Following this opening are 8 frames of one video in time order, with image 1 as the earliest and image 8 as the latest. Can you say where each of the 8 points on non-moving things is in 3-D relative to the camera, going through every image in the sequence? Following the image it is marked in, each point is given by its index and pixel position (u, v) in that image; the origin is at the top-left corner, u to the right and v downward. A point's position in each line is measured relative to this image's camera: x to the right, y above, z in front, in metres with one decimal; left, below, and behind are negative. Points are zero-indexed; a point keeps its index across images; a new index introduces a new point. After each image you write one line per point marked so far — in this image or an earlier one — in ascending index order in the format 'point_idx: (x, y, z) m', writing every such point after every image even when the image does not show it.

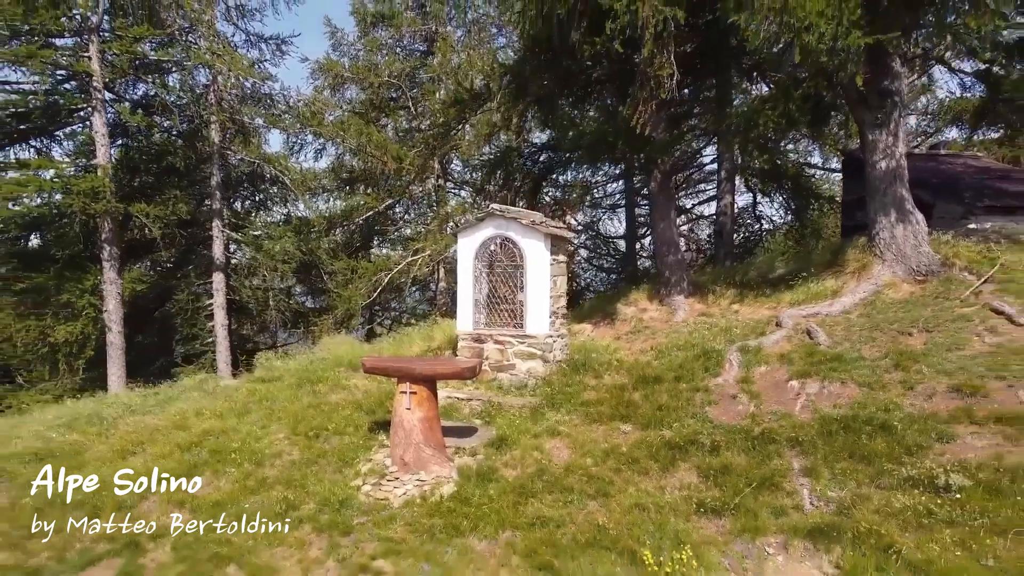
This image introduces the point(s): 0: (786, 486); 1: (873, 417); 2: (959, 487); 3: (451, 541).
0: (+2.0, -1.4, +5.9) m
1: (+2.9, -1.1, +6.6) m
2: (+3.0, -1.4, +5.5) m
3: (-0.4, -1.8, +5.7) m
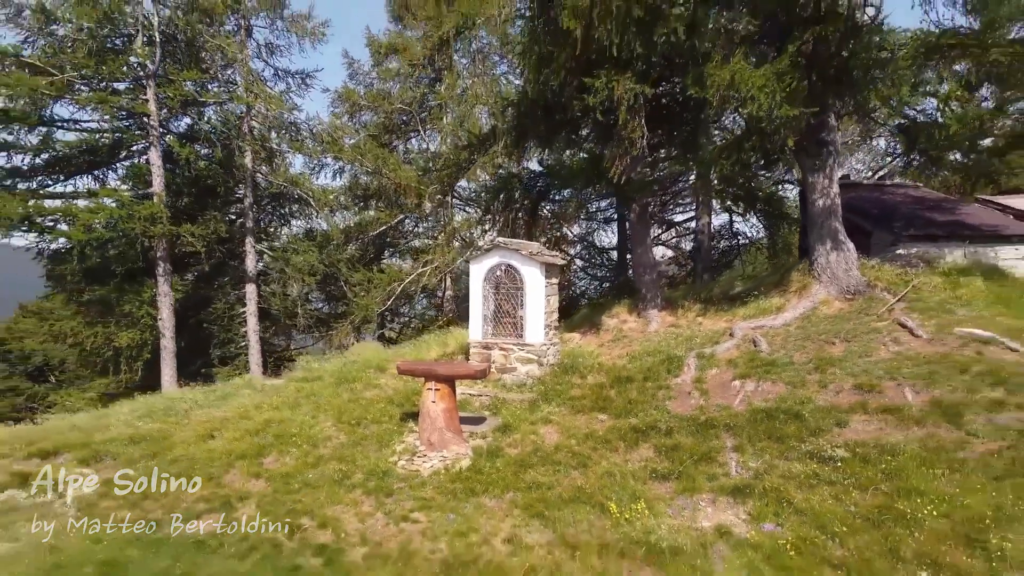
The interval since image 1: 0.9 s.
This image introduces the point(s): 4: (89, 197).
0: (+2.0, -1.7, +7.8) m
1: (+2.9, -1.3, +8.5) m
2: (+3.0, -1.6, +7.4) m
3: (-0.4, -2.0, +7.6) m
4: (-7.4, +1.4, +14.2) m
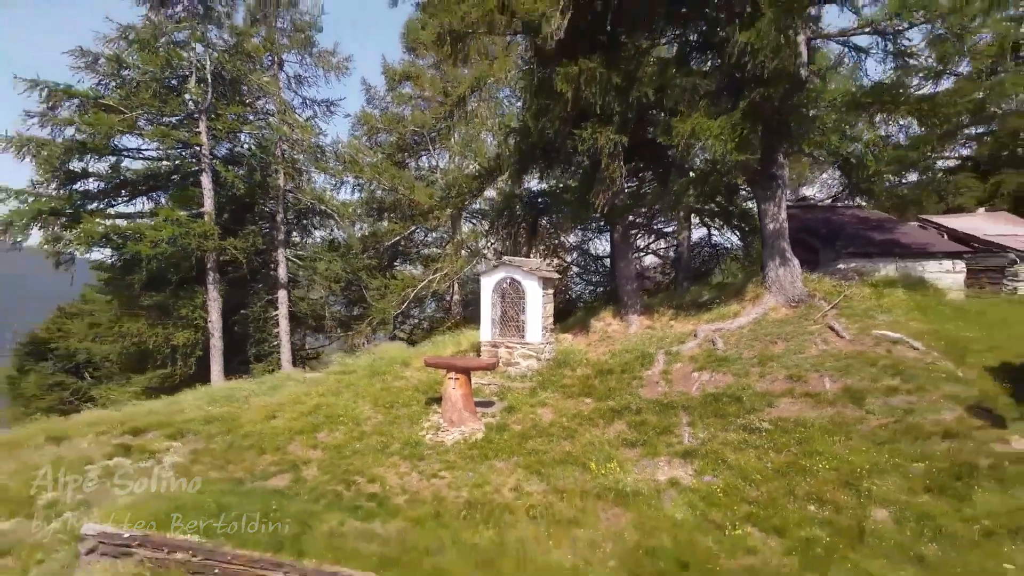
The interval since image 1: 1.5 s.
0: (+2.1, -1.8, +10.0) m
1: (+3.0, -1.4, +10.8) m
2: (+3.1, -1.7, +9.7) m
3: (-0.3, -2.2, +9.9) m
4: (-7.3, +1.3, +16.5) m
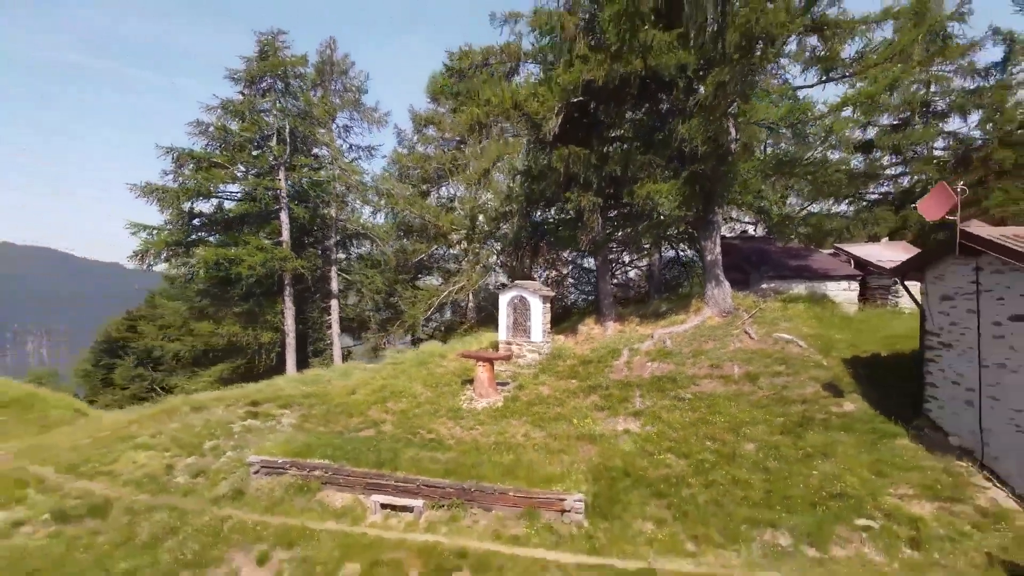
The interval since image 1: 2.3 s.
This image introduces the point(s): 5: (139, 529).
0: (+2.3, -2.1, +15.0) m
1: (+3.2, -1.7, +15.7) m
2: (+3.3, -2.1, +14.7) m
3: (-0.1, -2.5, +14.9) m
4: (-7.1, +1.0, +21.5) m
5: (-5.7, -3.7, +12.4) m
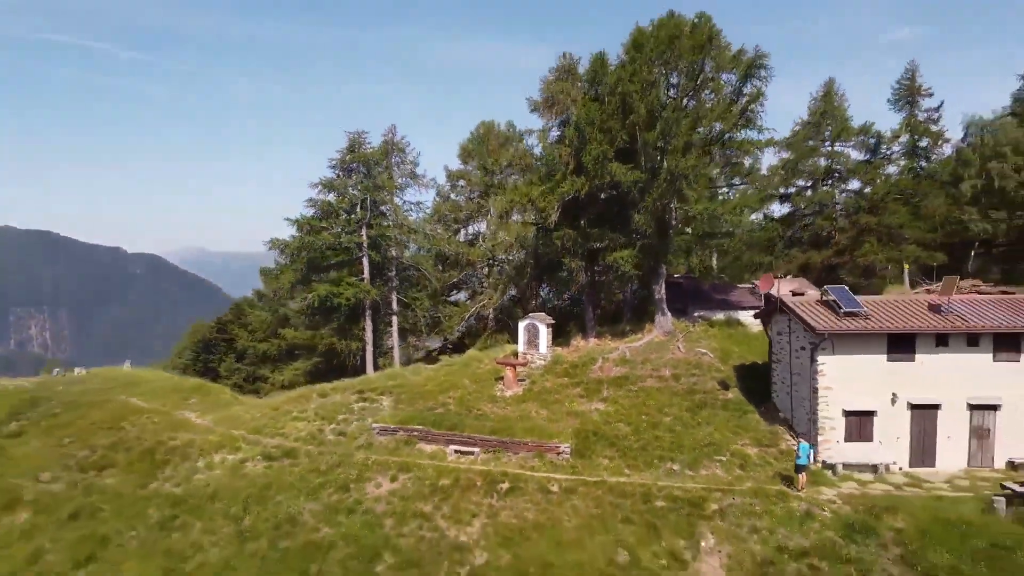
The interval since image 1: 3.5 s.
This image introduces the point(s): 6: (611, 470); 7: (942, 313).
0: (+2.7, -3.1, +24.3) m
1: (+3.7, -2.8, +25.0) m
2: (+3.7, -3.1, +23.9) m
3: (+0.3, -3.5, +24.1) m
4: (-6.6, +0.1, +30.7) m
5: (-5.2, -4.7, +21.7) m
6: (+2.5, -4.5, +20.0) m
7: (+10.5, -0.6, +19.6) m
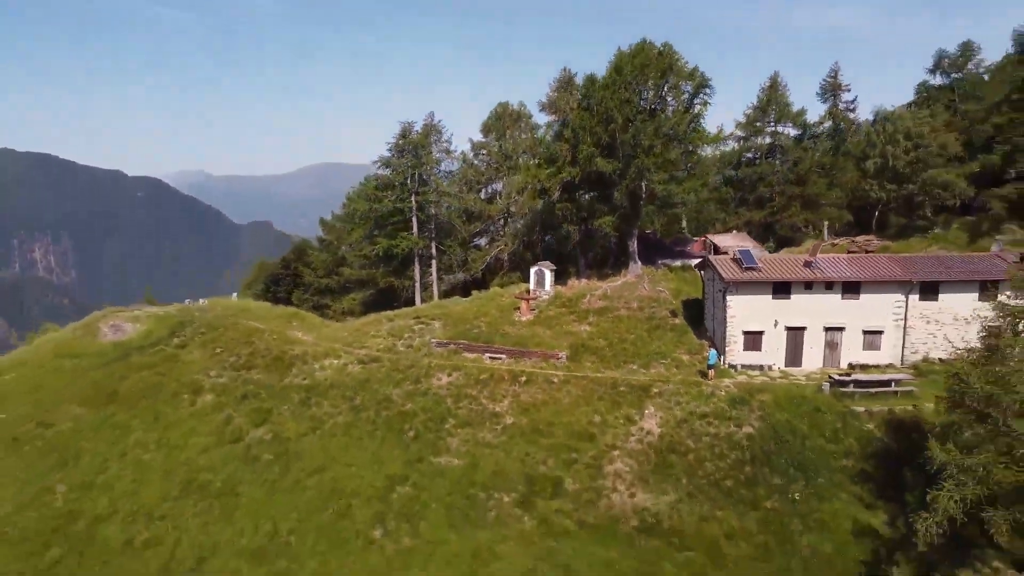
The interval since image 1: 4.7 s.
0: (+3.3, -1.3, +34.8) m
1: (+4.3, -0.9, +35.4) m
2: (+4.3, -1.3, +34.4) m
3: (+0.9, -1.7, +34.6) m
4: (-6.0, +2.6, +40.8) m
5: (-4.6, -3.1, +32.4) m
6: (+3.1, -3.1, +30.6) m
7: (+11.1, +0.8, +29.8) m
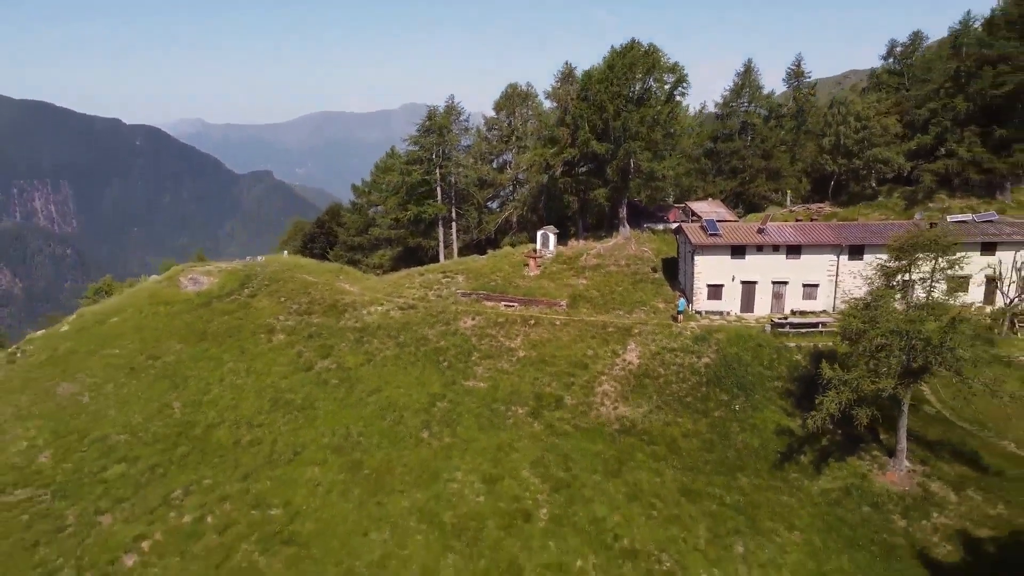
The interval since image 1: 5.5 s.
0: (+3.9, +0.8, +42.4) m
1: (+4.8, +1.3, +43.0) m
2: (+4.9, +0.8, +42.0) m
3: (+1.5, +0.4, +42.3) m
4: (-5.4, +5.0, +48.2) m
5: (-4.1, -1.1, +40.1) m
6: (+3.6, -1.3, +38.3) m
7: (+11.7, +2.5, +37.3) m
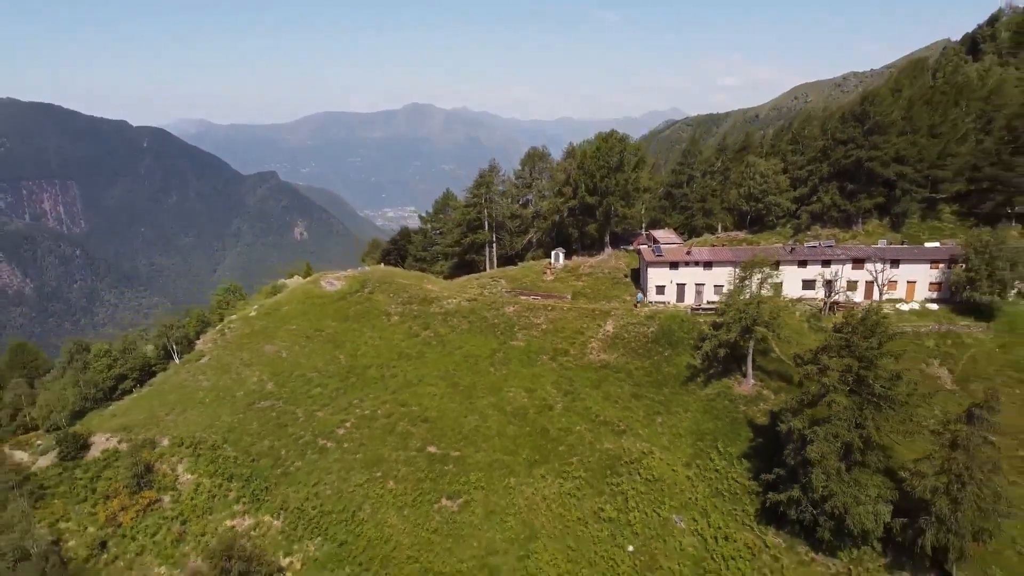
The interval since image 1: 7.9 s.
0: (+5.9, +0.8, +66.8) m
1: (+6.8, +1.3, +67.4) m
2: (+6.9, +0.8, +66.4) m
3: (+3.5, +0.5, +66.7) m
4: (-3.4, +5.1, +72.6) m
5: (-2.1, -1.1, +64.5) m
6: (+5.6, -1.2, +62.7) m
7: (+13.6, +2.6, +61.7) m
